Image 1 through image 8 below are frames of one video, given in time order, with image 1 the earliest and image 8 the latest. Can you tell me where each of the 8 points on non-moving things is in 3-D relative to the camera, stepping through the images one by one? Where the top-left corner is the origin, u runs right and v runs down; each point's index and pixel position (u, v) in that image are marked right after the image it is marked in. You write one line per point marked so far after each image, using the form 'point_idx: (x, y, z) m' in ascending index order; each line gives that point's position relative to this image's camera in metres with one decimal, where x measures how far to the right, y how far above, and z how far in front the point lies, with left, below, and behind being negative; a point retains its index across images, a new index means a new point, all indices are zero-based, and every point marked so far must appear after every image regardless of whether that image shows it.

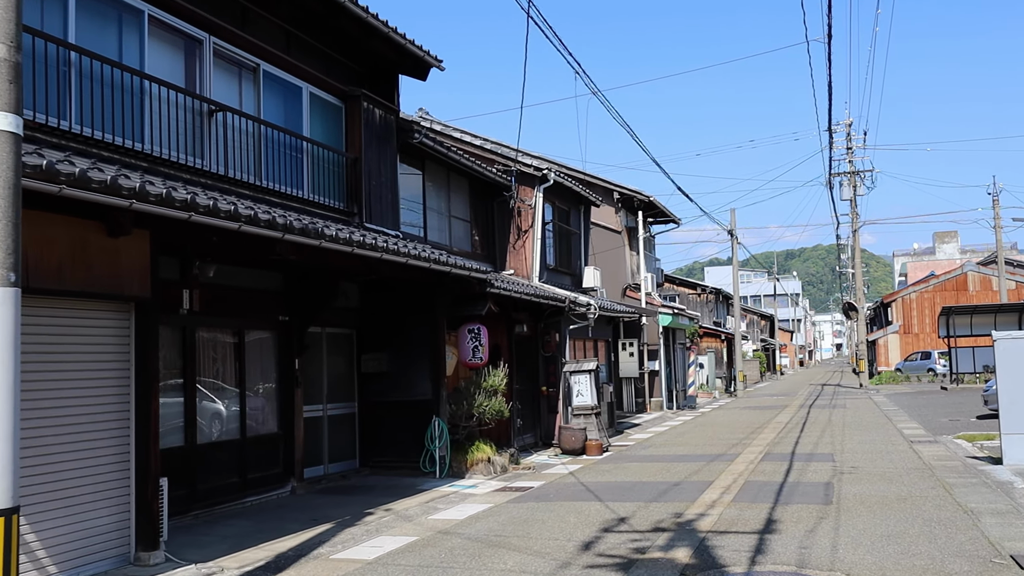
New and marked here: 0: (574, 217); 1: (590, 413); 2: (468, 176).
0: (+1.2, +1.4, +17.3) m
1: (+1.2, -1.9, +13.8) m
2: (-0.7, +1.8, +13.9) m
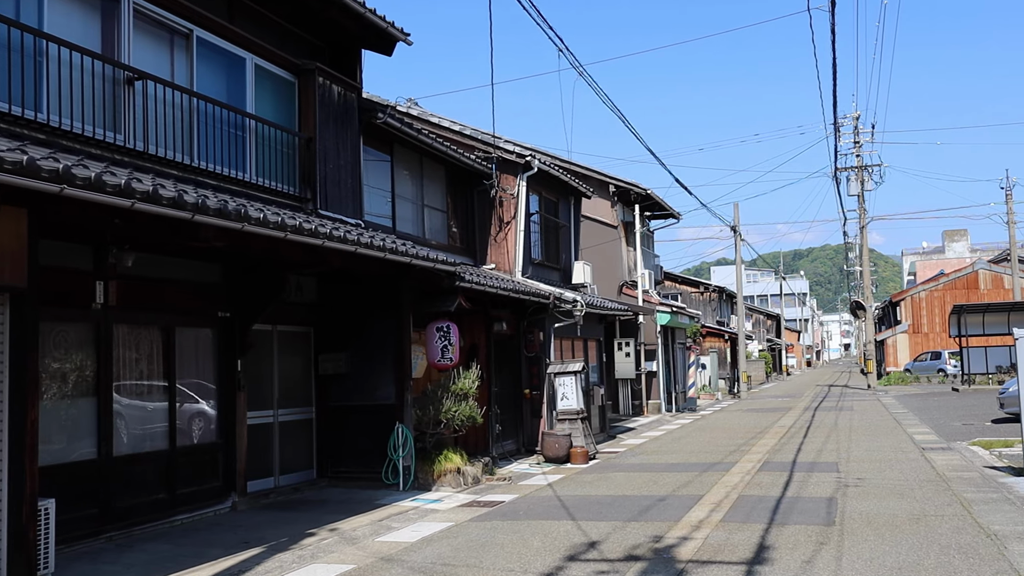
0: (+0.9, +1.4, +16.3) m
1: (+0.9, -1.8, +12.8) m
2: (-1.0, +1.8, +13.0) m
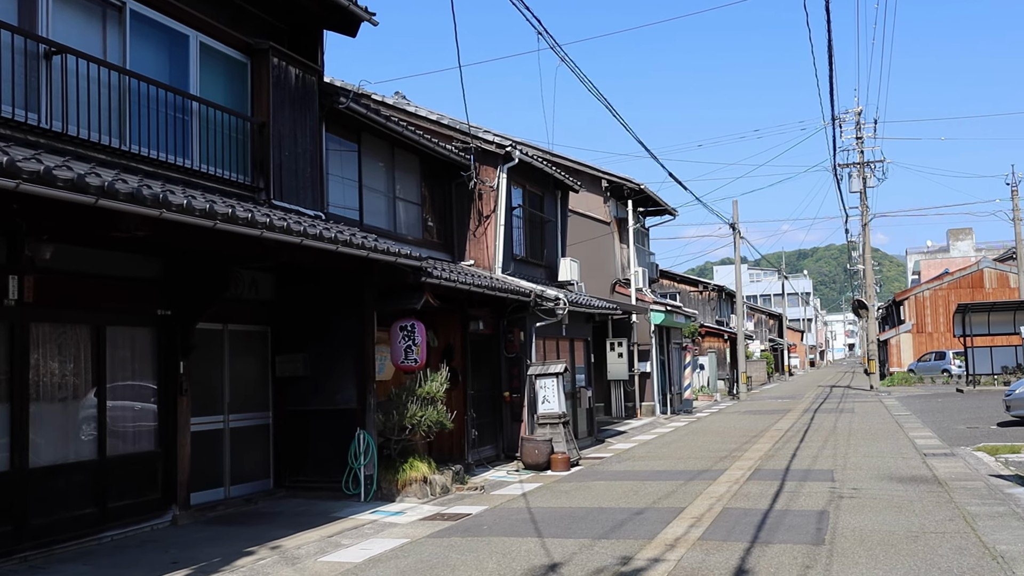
0: (+0.6, +1.5, +15.6) m
1: (+0.6, -1.8, +12.1) m
2: (-1.3, +1.9, +12.3) m
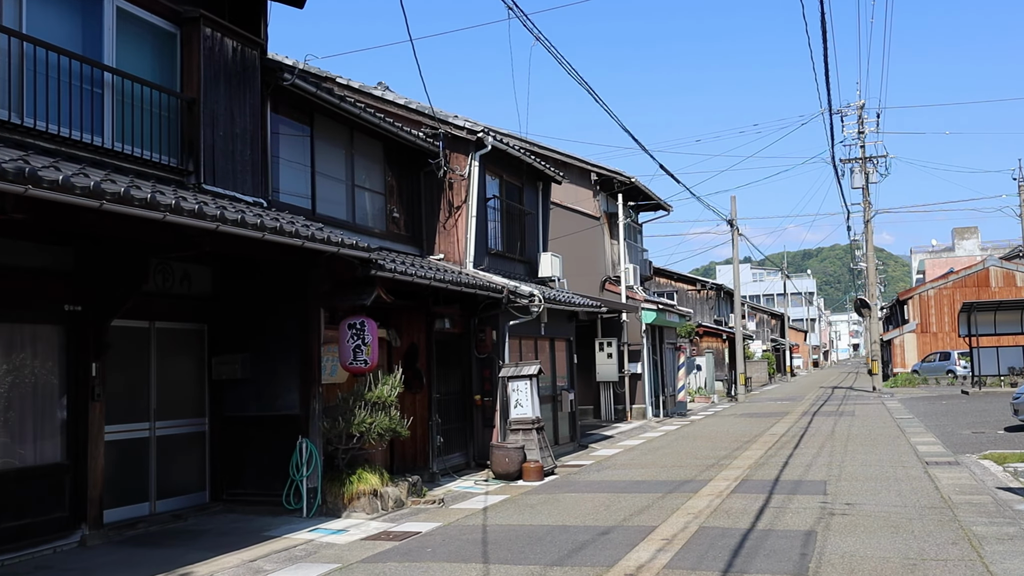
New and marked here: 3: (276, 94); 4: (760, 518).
0: (+0.3, +1.5, +14.8) m
1: (+0.2, -1.8, +11.2) m
2: (-1.7, +1.9, +11.5) m
3: (-2.5, +2.1, +9.6) m
4: (+2.1, -2.0, +7.7) m
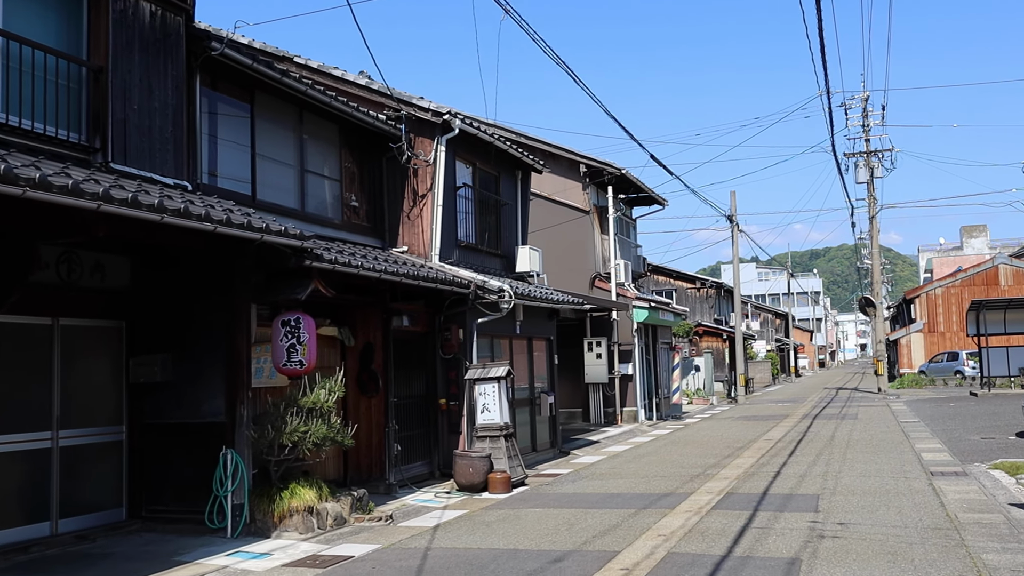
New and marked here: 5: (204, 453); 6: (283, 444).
0: (-0.1, +1.6, +13.8) m
1: (-0.2, -1.7, +10.3) m
2: (-2.1, +2.0, +10.5) m
3: (-2.9, +2.1, +8.7) m
4: (+1.7, -1.9, +6.8) m
5: (-2.6, -1.4, +7.6) m
6: (-1.9, -1.3, +7.6) m
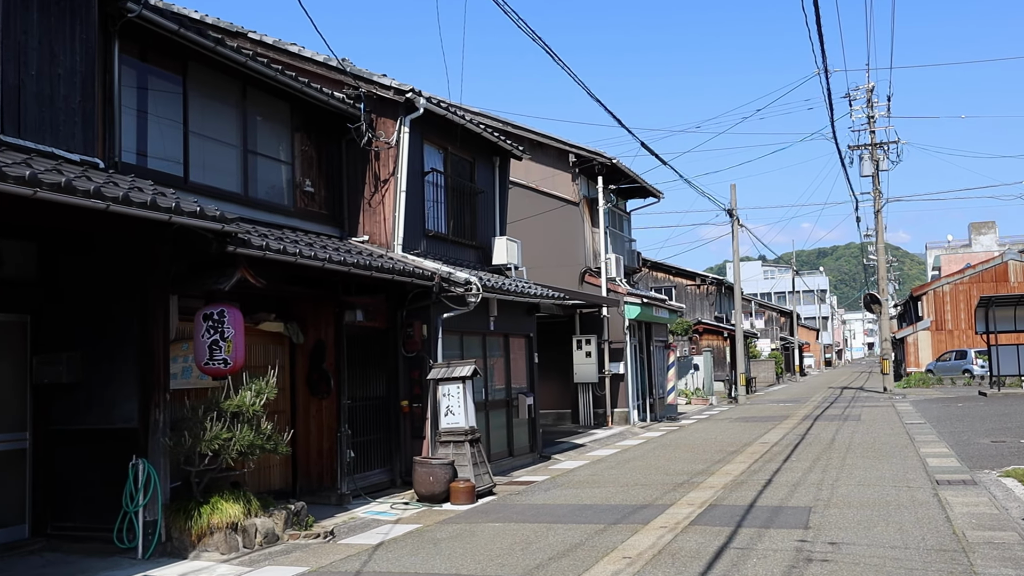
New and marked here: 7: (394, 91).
0: (-0.4, +1.7, +13.0) m
1: (-0.5, -1.6, +9.4) m
2: (-2.4, +2.1, +9.7) m
3: (-3.3, +2.2, +7.9) m
4: (+1.3, -1.8, +5.9) m
5: (-3.0, -1.3, +6.7) m
6: (-2.3, -1.2, +6.7) m
7: (-1.4, +2.3, +10.5) m
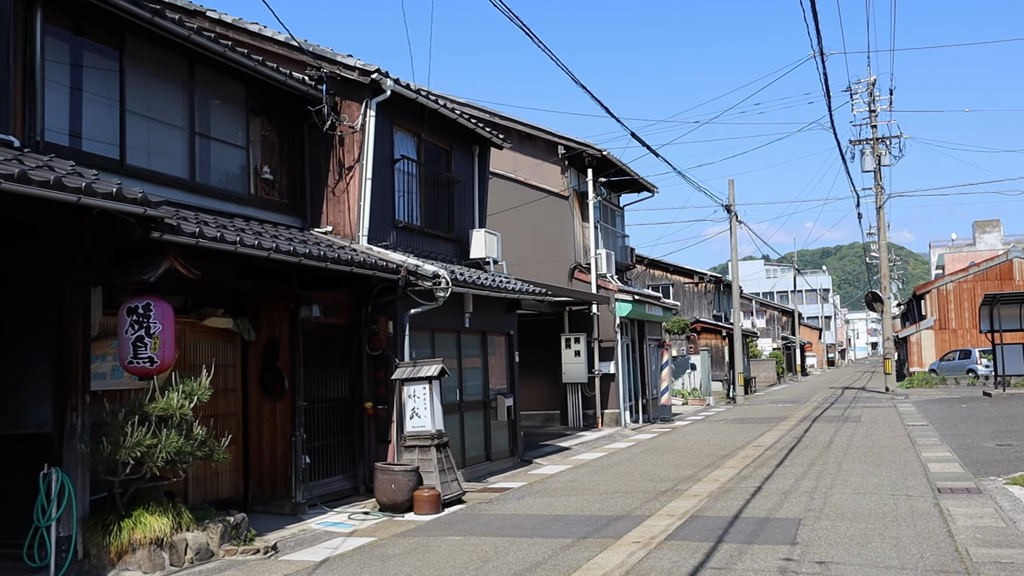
0: (-0.7, +1.7, +12.3) m
1: (-0.8, -1.5, +8.8) m
2: (-2.7, +2.1, +9.0) m
3: (-3.6, +2.3, +7.2) m
4: (+1.0, -1.8, +5.3) m
5: (-3.3, -1.2, +6.1) m
6: (-2.6, -1.2, +6.1) m
7: (-1.7, +2.4, +9.8) m
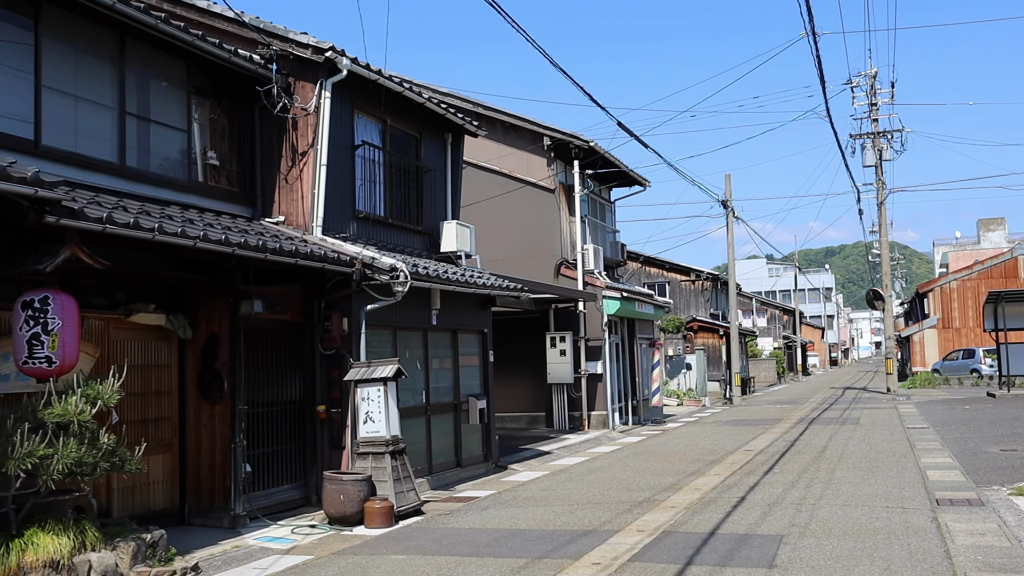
0: (-1.1, +1.8, +11.6) m
1: (-1.2, -1.5, +8.1) m
2: (-3.1, +2.2, +8.4) m
3: (-4.0, +2.3, +6.5) m
4: (+0.7, -1.7, +4.6) m
5: (-3.6, -1.2, +5.4) m
6: (-3.0, -1.1, +5.4) m
7: (-2.0, +2.4, +9.1) m
